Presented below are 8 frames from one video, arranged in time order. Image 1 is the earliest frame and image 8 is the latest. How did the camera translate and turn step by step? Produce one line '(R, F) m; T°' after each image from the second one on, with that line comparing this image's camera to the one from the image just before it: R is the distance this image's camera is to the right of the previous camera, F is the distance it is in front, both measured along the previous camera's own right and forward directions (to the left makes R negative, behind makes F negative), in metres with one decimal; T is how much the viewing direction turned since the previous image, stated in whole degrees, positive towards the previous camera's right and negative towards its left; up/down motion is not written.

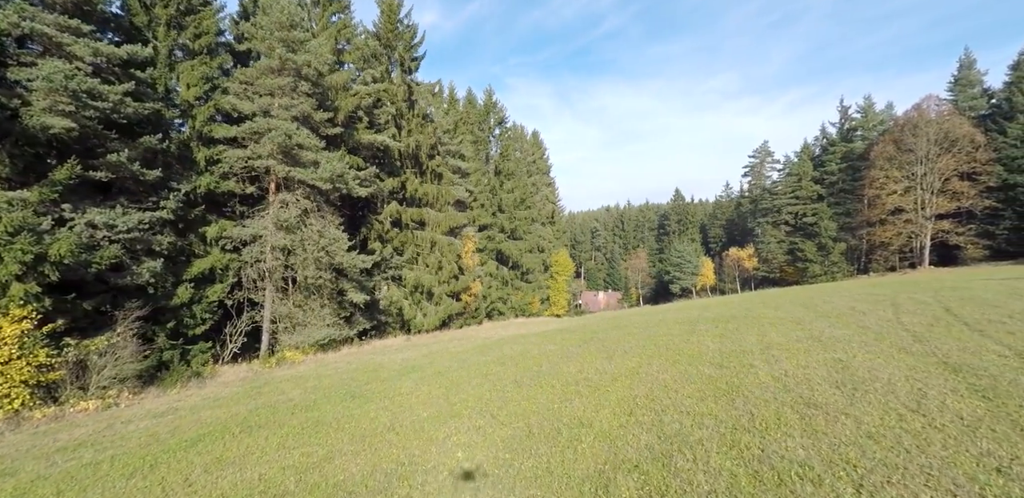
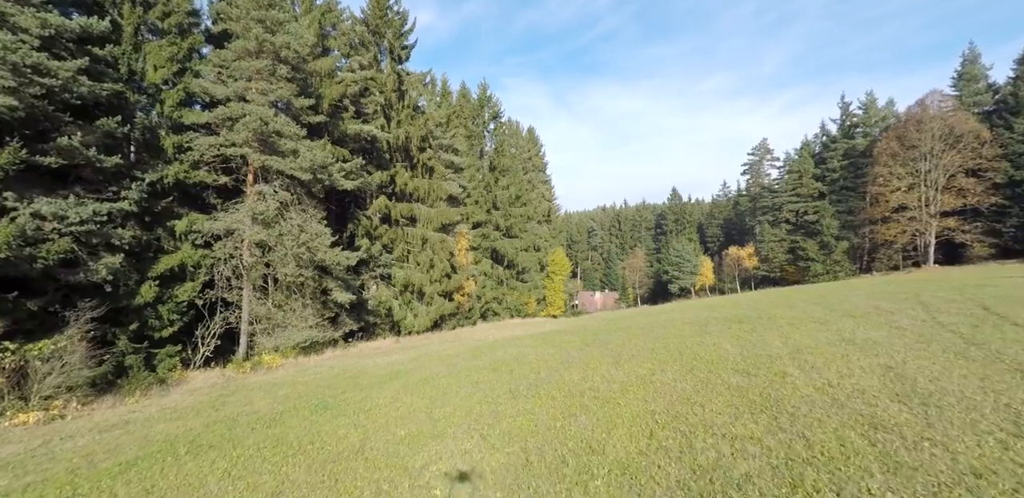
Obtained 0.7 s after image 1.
(0.0, +1.5) m; 0°
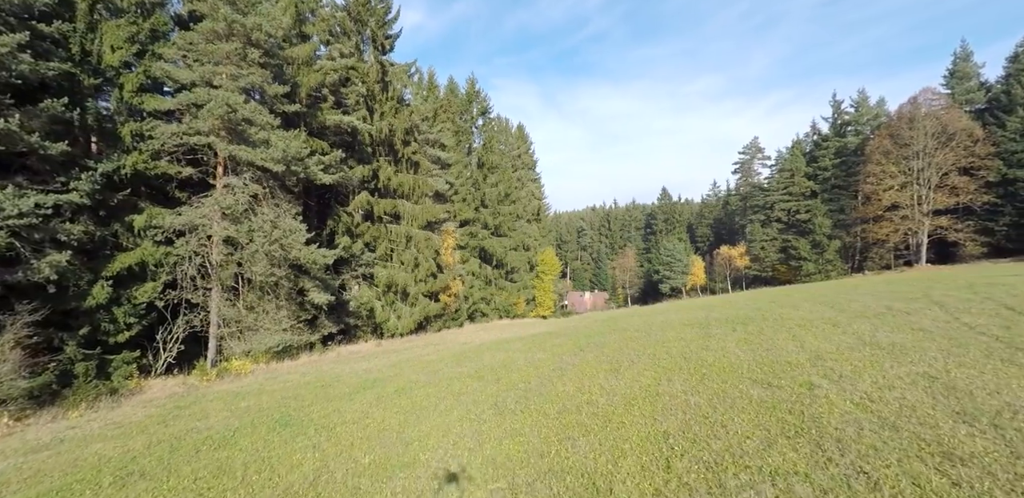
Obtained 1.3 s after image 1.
(+0.1, +1.3) m; +1°
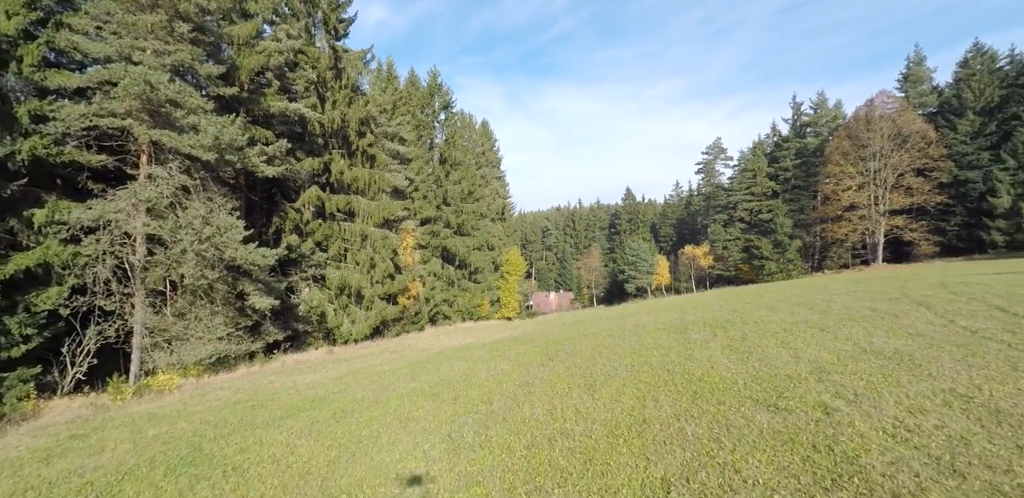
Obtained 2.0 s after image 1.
(+0.1, +1.6) m; +4°
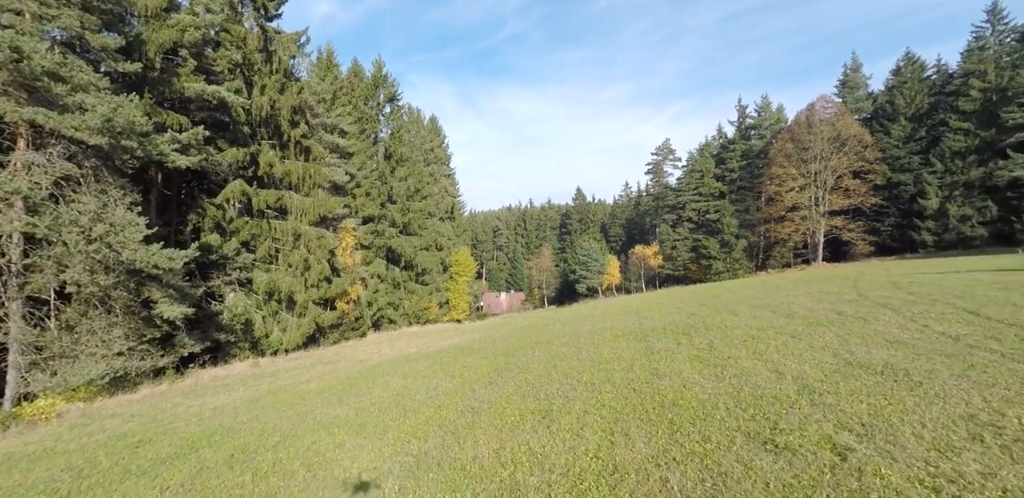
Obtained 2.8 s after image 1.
(+0.2, +1.6) m; +5°
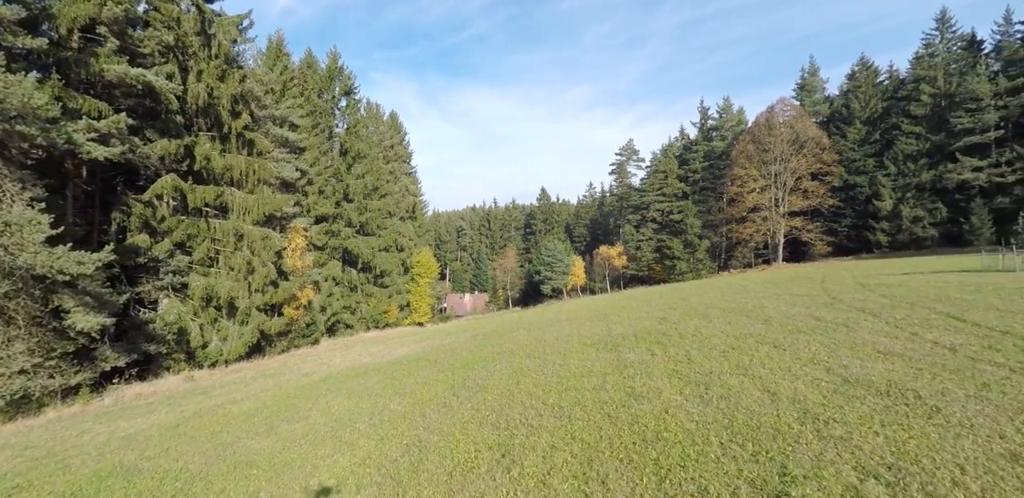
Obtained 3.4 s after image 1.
(+0.1, +1.3) m; +4°
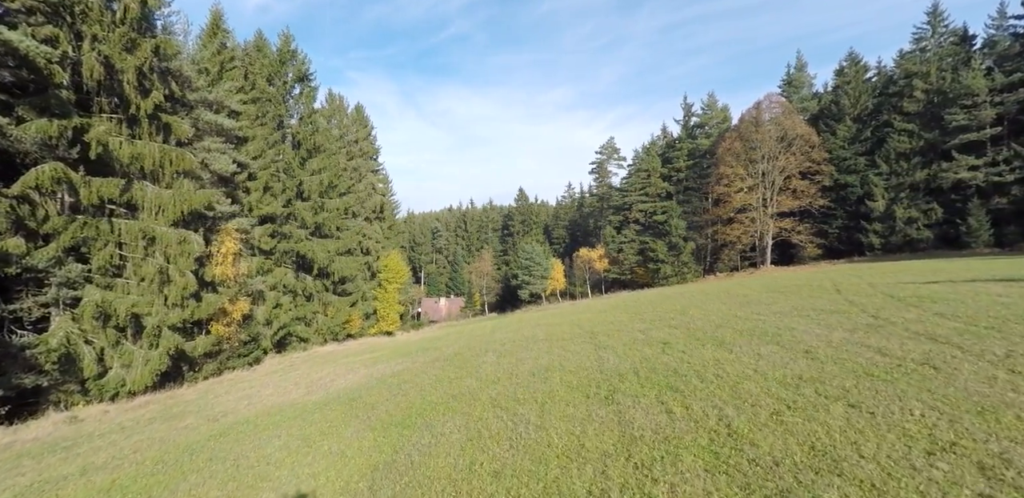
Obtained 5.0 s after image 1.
(+0.4, +3.6) m; +2°
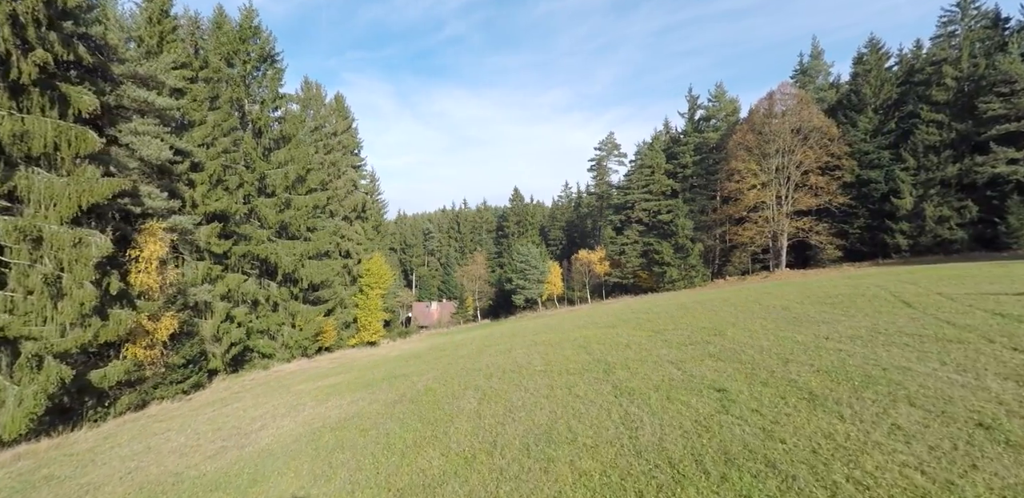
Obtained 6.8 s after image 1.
(+0.2, +4.2) m; 0°
